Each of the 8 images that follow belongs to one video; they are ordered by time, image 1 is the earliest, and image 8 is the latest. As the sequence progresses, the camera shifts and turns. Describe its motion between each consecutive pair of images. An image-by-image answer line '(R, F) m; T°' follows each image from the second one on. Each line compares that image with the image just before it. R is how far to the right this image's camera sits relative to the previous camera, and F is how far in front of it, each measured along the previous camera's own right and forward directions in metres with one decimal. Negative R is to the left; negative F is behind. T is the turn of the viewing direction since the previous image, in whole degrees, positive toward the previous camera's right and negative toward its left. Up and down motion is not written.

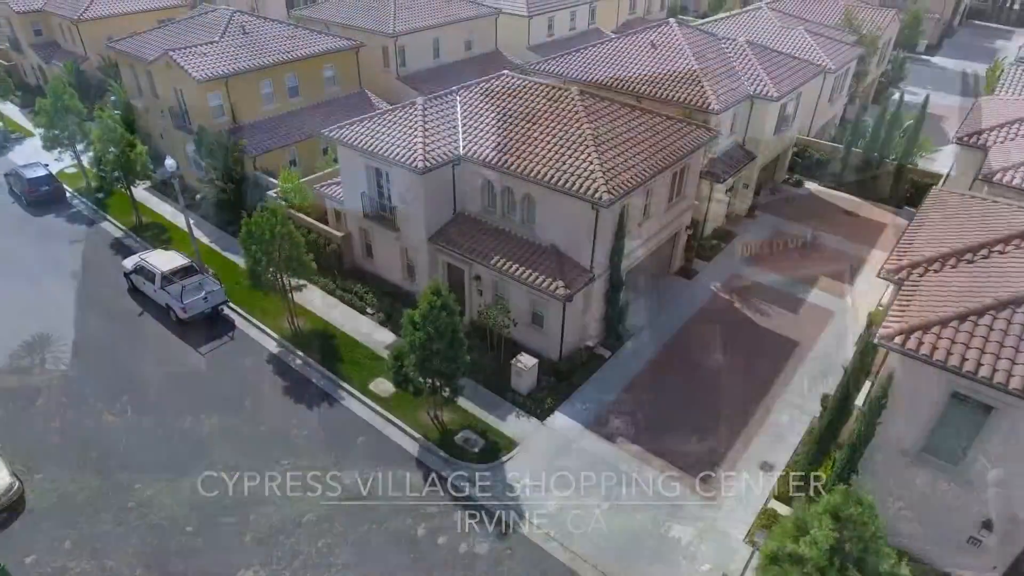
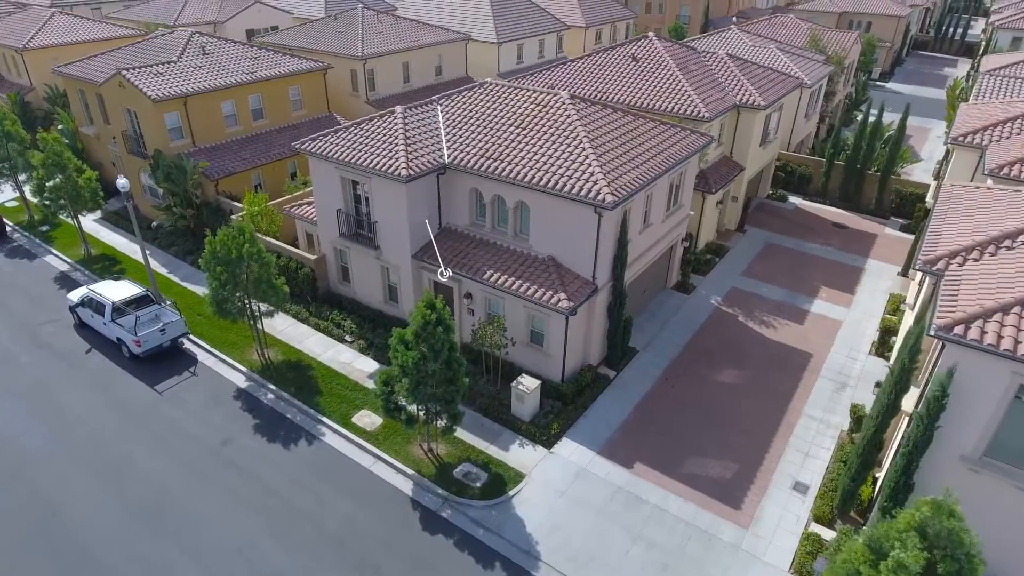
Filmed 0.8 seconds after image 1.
(-0.9, +1.7) m; +3°
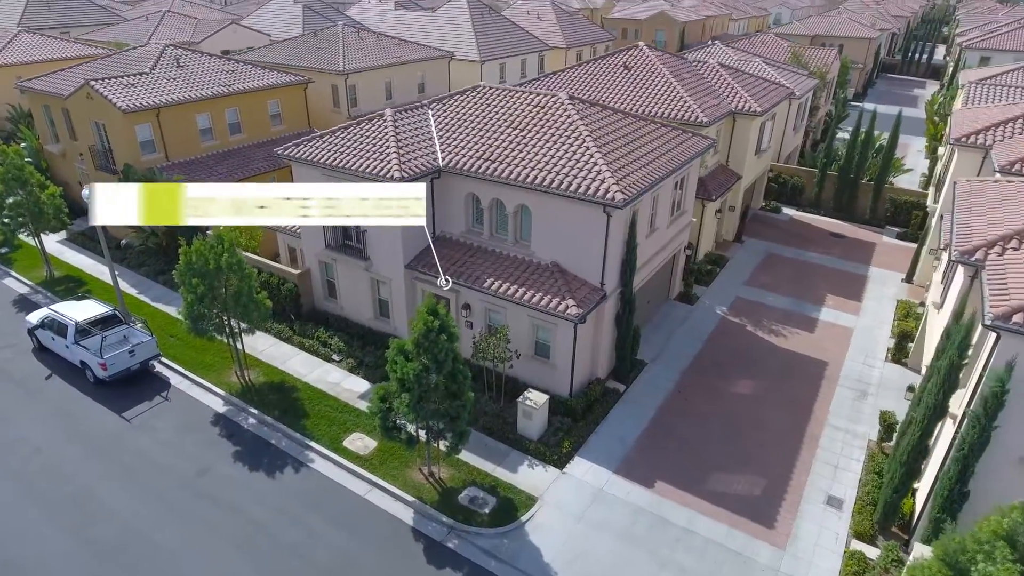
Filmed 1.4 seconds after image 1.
(-0.7, +1.2) m; +2°
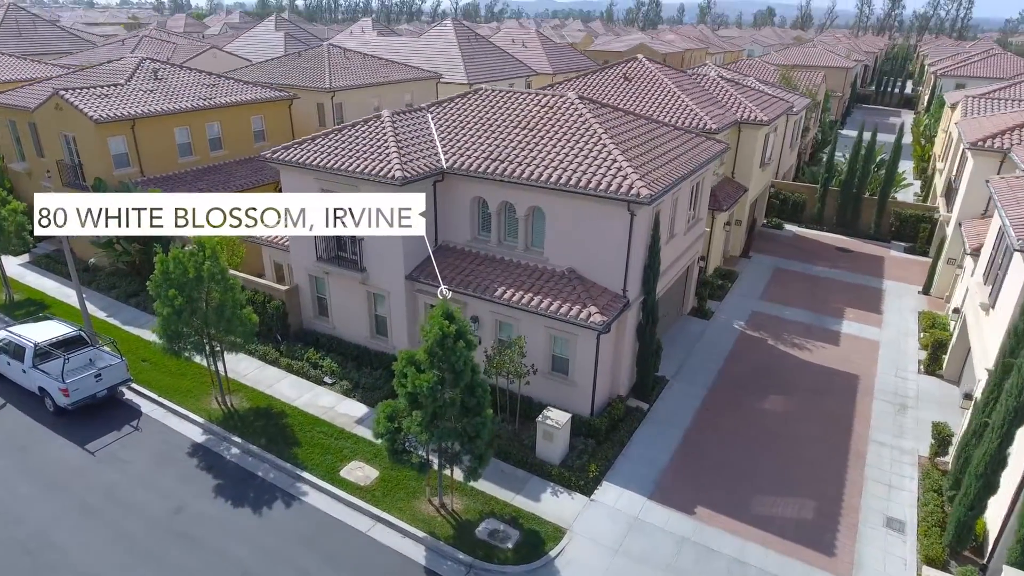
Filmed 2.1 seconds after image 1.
(-0.9, +1.5) m; +2°
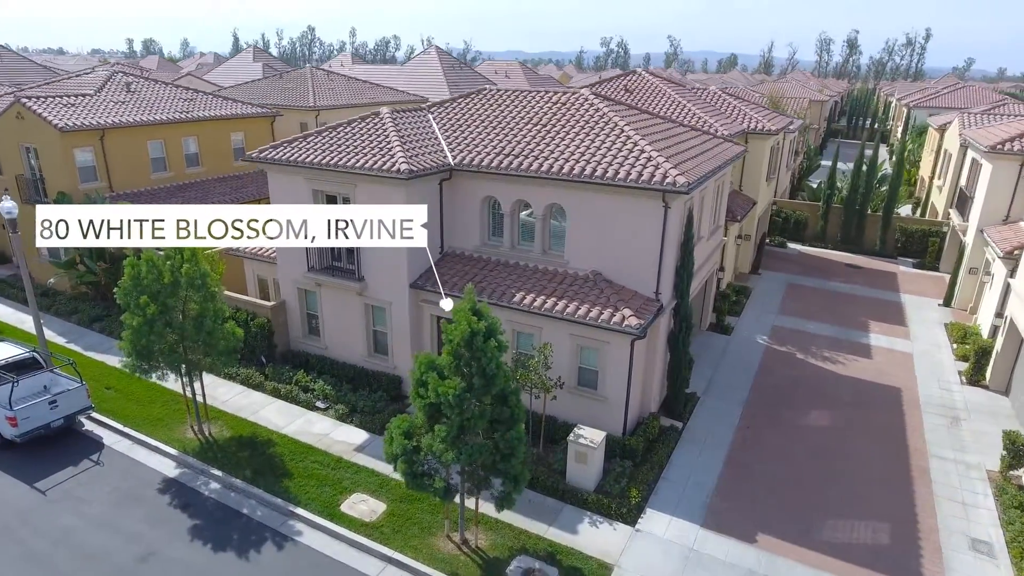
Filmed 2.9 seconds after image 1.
(-1.0, +1.6) m; +2°
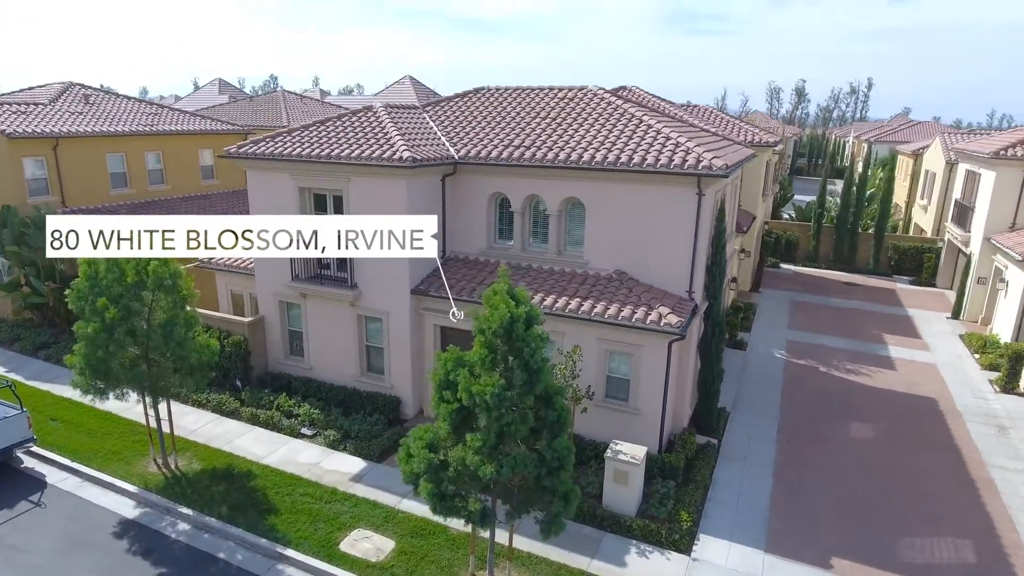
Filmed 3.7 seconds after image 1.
(-1.0, +1.5) m; +3°
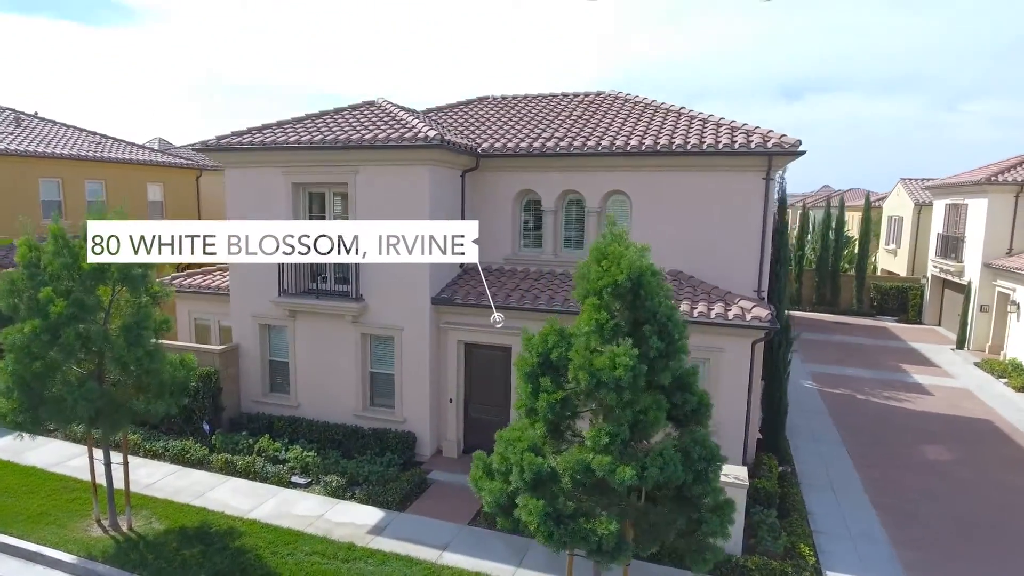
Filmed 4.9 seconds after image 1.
(-1.8, +2.1) m; +6°
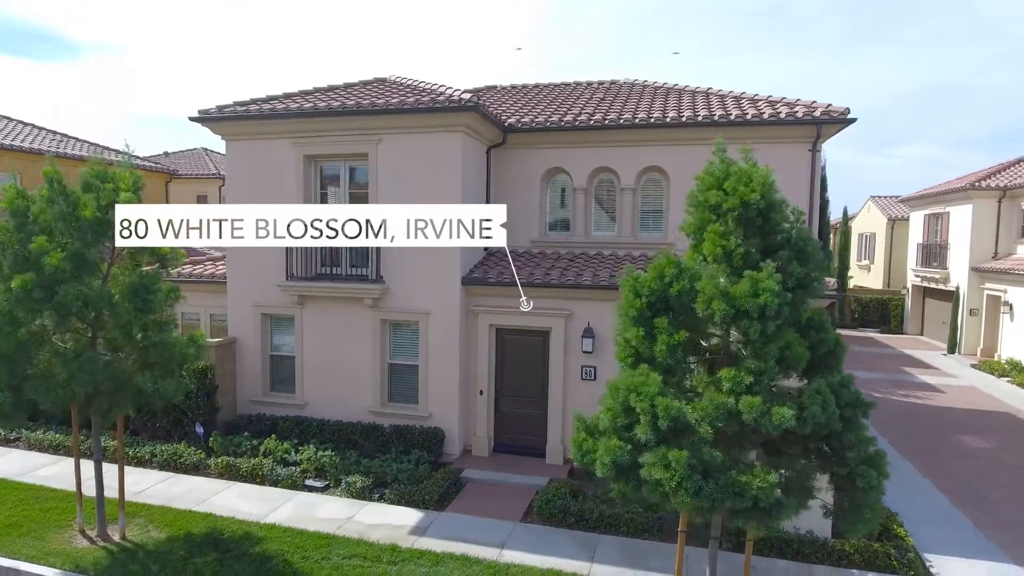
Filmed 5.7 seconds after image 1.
(-1.3, +0.9) m; +4°
